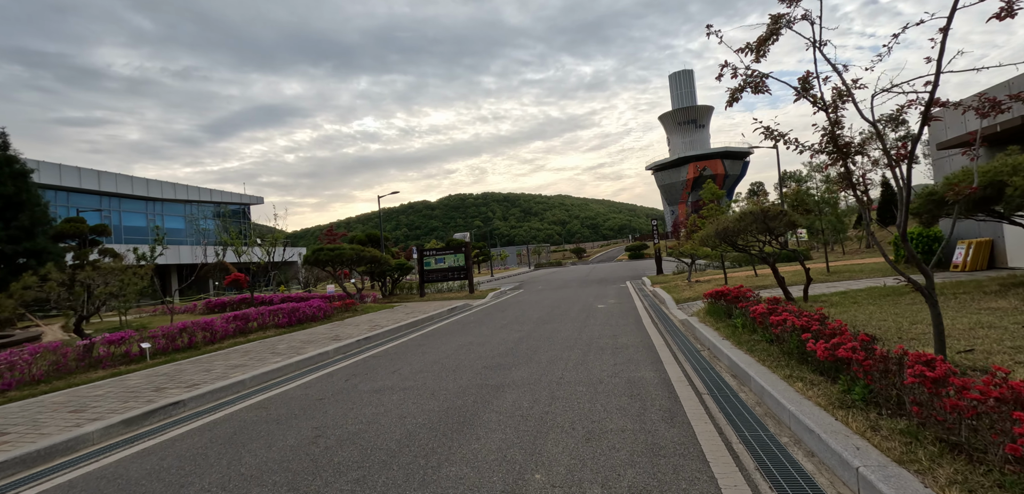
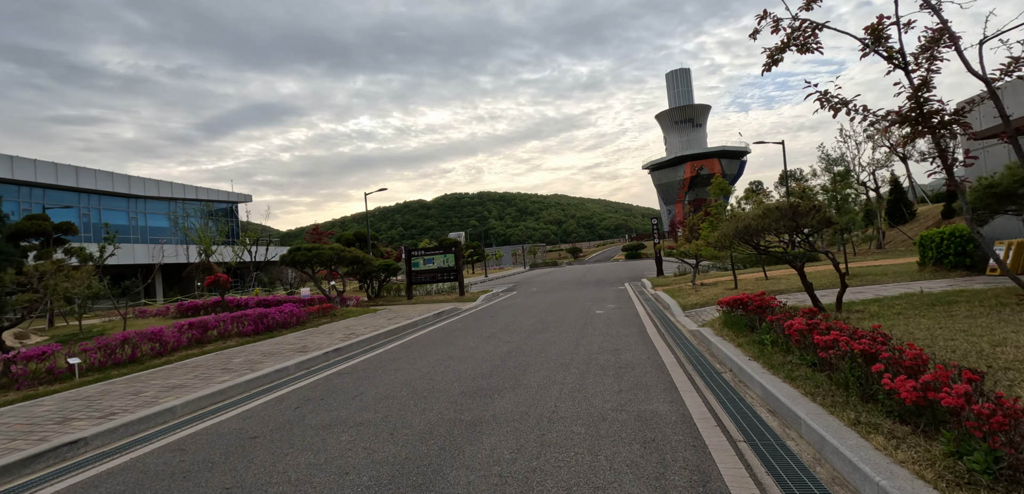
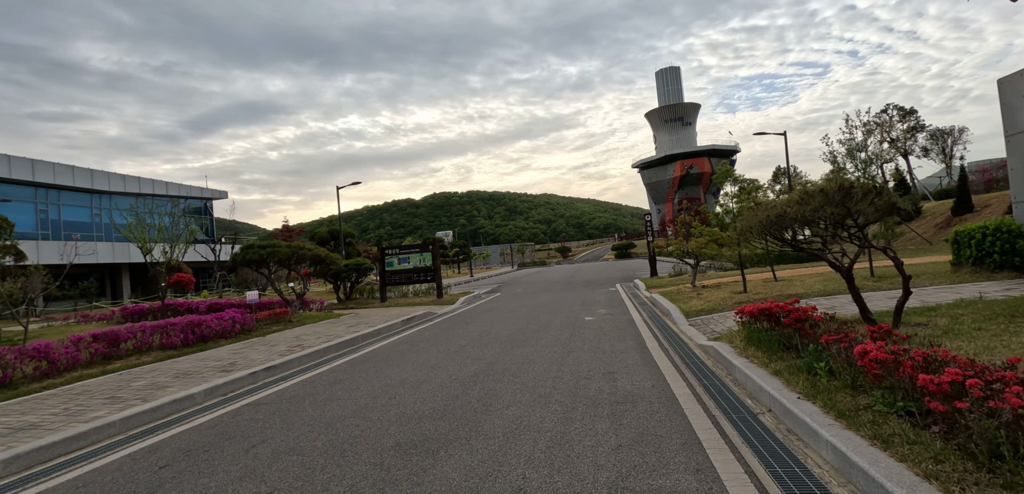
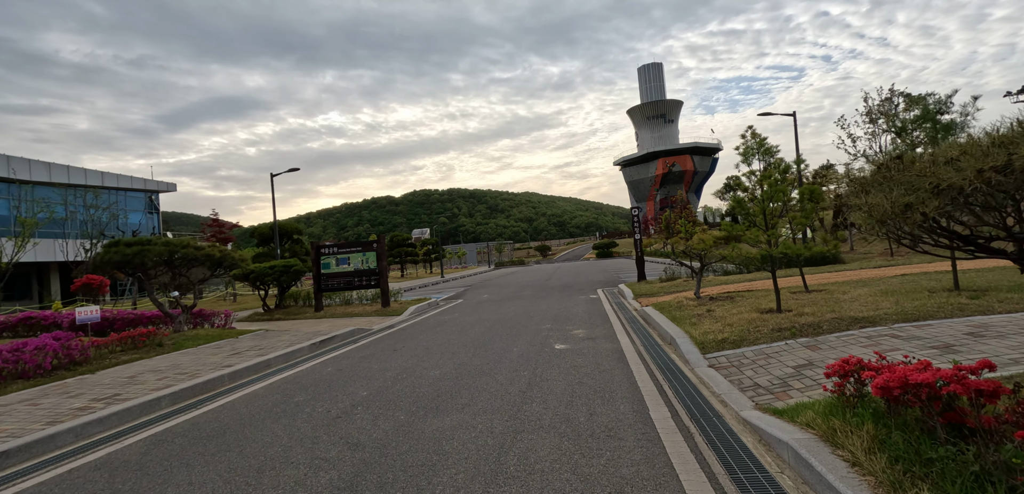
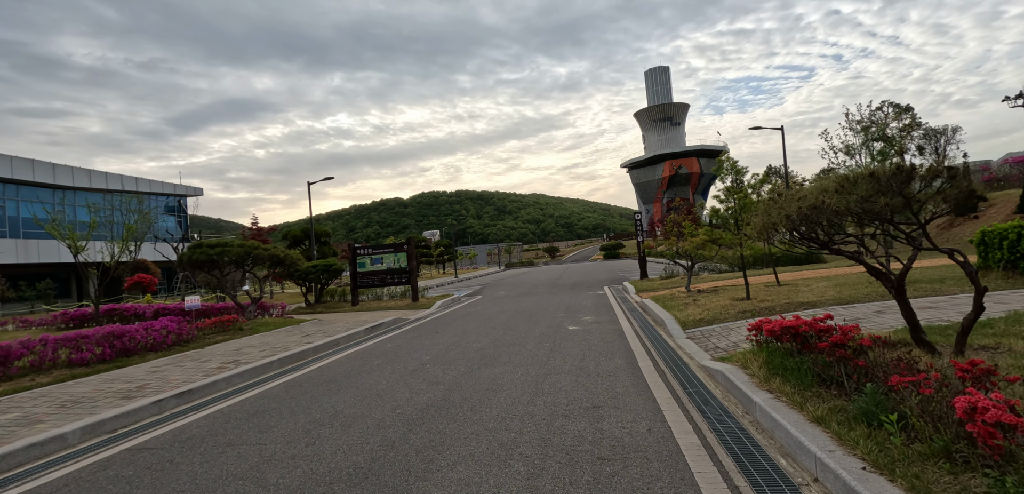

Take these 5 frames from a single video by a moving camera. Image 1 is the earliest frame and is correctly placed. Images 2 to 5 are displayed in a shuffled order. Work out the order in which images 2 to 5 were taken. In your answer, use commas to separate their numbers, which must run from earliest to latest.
2, 3, 5, 4
